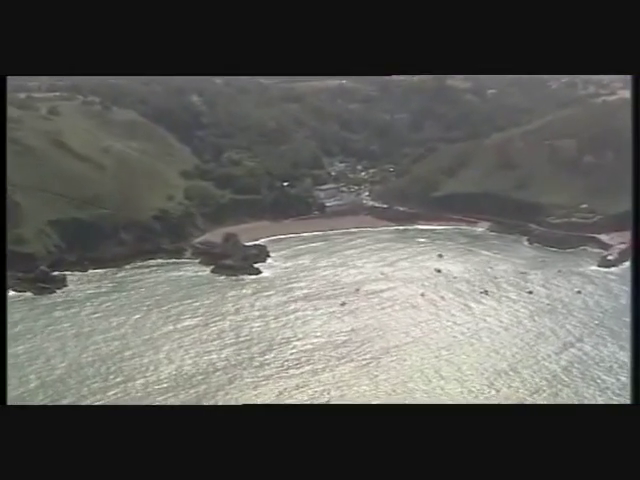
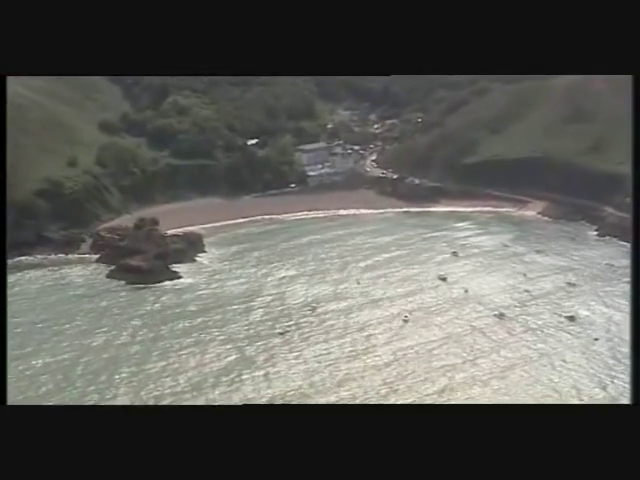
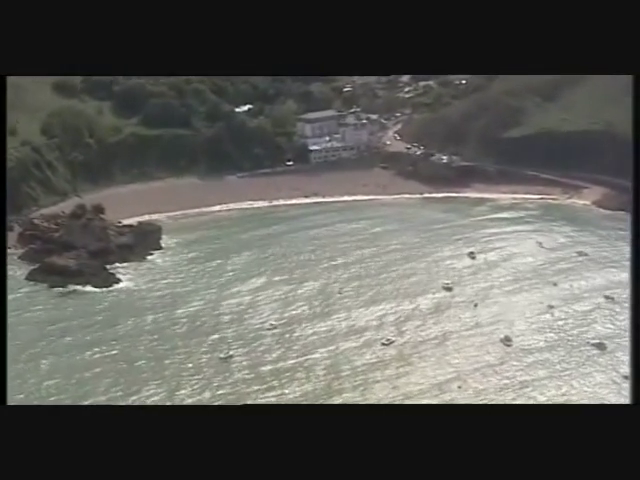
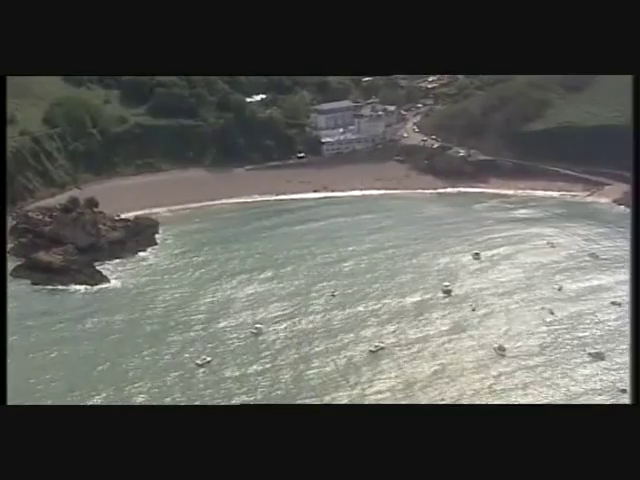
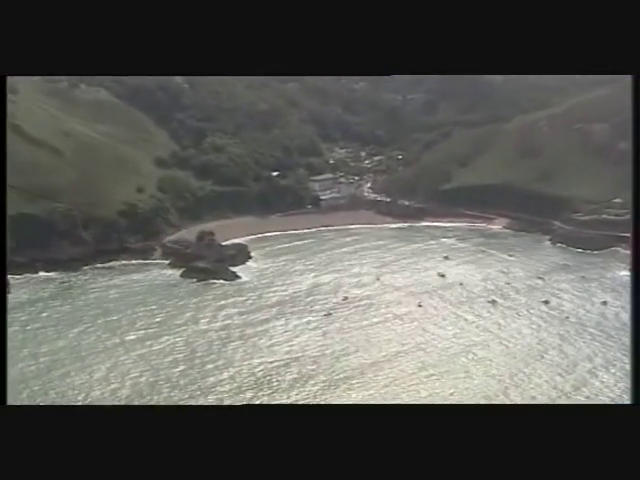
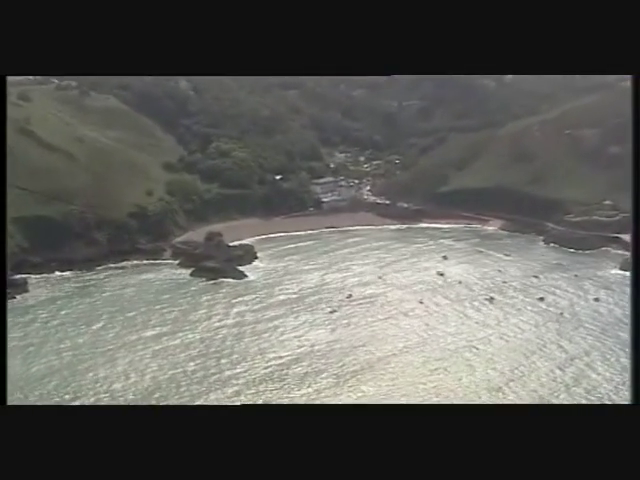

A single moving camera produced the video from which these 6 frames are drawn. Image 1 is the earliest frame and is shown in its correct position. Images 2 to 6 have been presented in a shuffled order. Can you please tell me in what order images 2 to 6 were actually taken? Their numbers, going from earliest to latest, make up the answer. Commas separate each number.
6, 5, 2, 3, 4
